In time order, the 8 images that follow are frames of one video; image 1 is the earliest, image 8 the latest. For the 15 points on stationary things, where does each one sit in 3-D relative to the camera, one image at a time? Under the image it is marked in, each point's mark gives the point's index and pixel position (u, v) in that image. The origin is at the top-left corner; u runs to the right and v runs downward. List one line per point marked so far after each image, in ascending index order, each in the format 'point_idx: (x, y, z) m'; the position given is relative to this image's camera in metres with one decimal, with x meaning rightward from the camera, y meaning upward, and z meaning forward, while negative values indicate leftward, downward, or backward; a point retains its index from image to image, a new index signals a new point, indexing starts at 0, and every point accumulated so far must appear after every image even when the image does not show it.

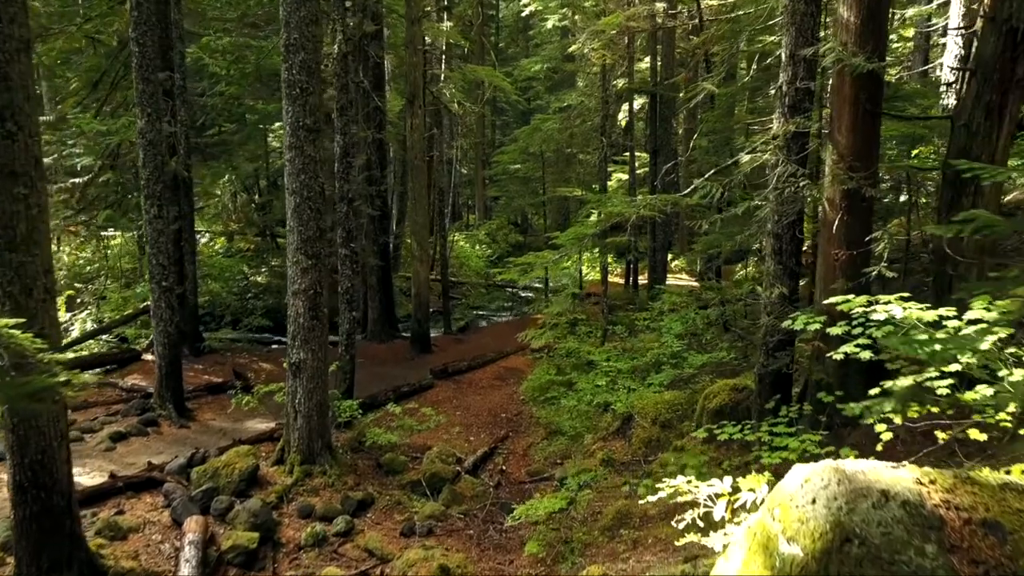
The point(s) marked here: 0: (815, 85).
0: (+3.4, +2.2, +6.9) m
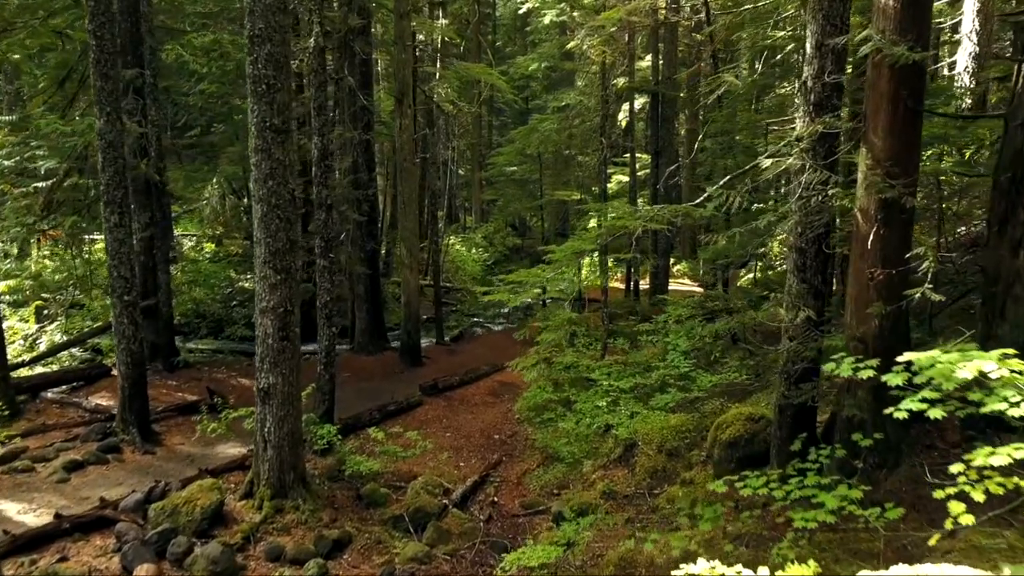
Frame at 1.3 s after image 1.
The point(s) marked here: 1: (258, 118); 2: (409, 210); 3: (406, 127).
0: (+3.2, +2.0, +6.1) m
1: (-3.0, +2.0, +7.5) m
2: (-2.5, +1.9, +14.9) m
3: (-2.5, +3.8, +14.8) m
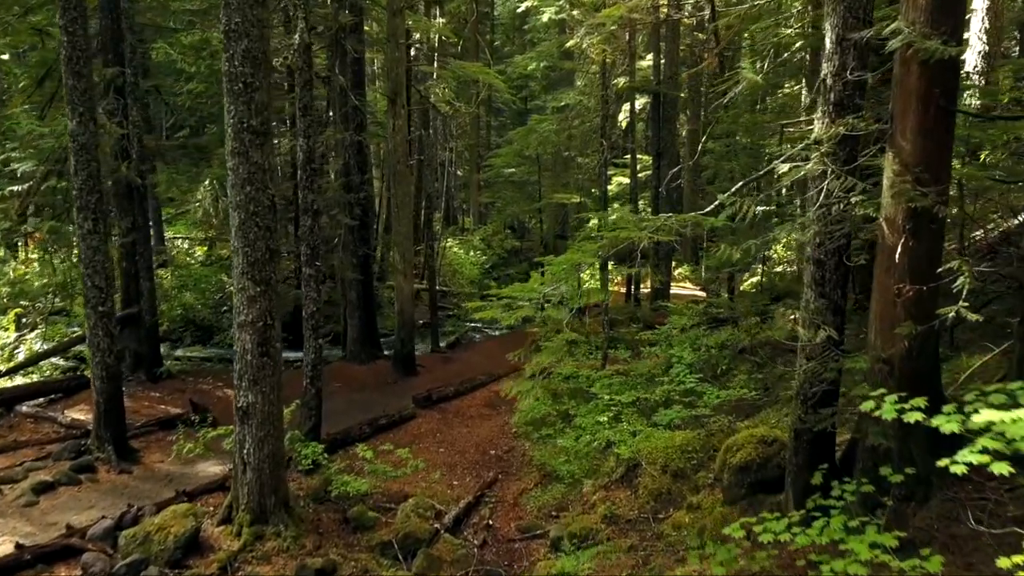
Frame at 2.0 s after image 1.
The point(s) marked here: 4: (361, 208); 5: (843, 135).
0: (+3.2, +1.9, +5.6) m
1: (-3.1, +1.9, +7.0) m
2: (-2.5, +1.7, +14.4) m
3: (-2.6, +3.7, +14.3) m
4: (-3.6, +1.9, +14.6) m
5: (+2.9, +1.3, +5.5) m
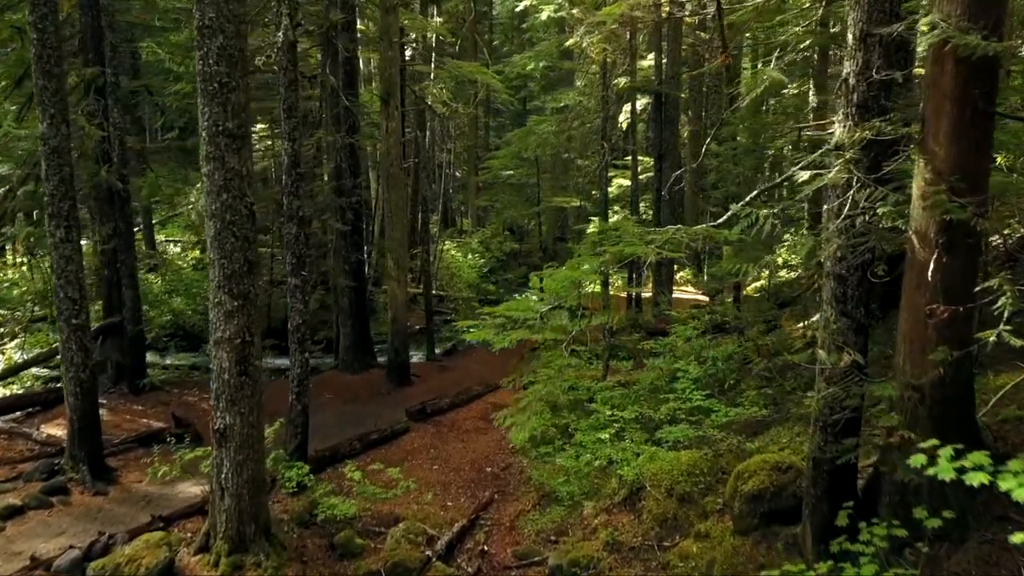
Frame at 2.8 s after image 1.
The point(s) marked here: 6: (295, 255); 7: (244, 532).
0: (+3.1, +1.7, +5.1) m
1: (-3.2, +1.7, +6.5) m
2: (-2.6, +1.5, +13.9) m
3: (-2.6, +3.5, +13.8) m
4: (-3.6, +1.7, +14.1) m
5: (+2.9, +1.2, +5.0) m
6: (-3.1, +0.5, +9.0) m
7: (-3.1, -2.8, +7.2) m
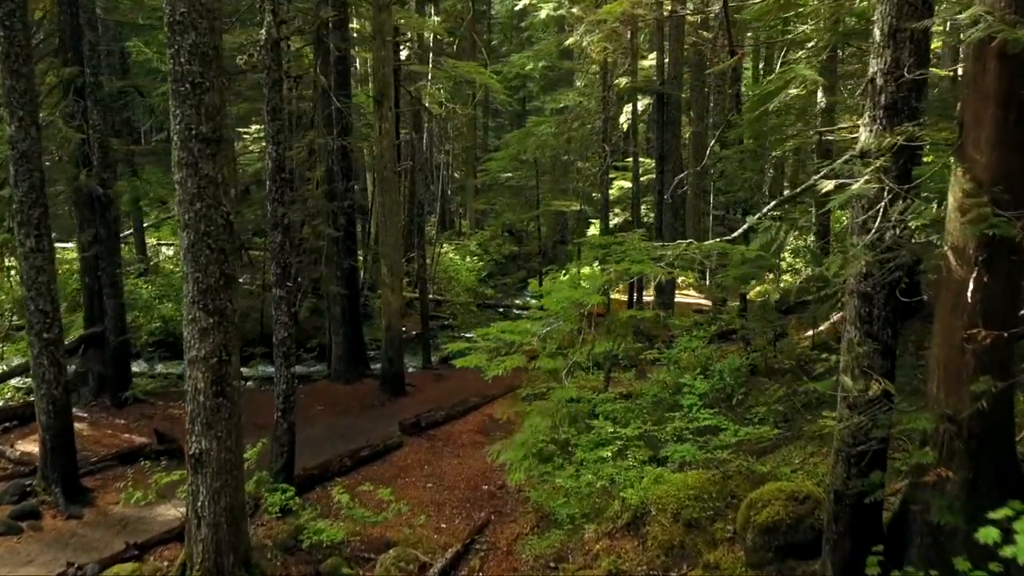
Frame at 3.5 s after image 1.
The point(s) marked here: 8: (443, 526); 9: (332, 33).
0: (+3.1, +1.6, +4.6) m
1: (-3.2, +1.6, +6.0) m
2: (-2.6, +1.4, +13.5) m
3: (-2.7, +3.4, +13.4) m
4: (-3.7, +1.5, +13.7) m
5: (+2.8, +1.0, +4.5) m
6: (-3.2, +0.3, +8.6) m
7: (-3.1, -3.0, +6.7) m
8: (-1.0, -3.3, +8.7) m
9: (-3.6, +5.2, +12.7) m
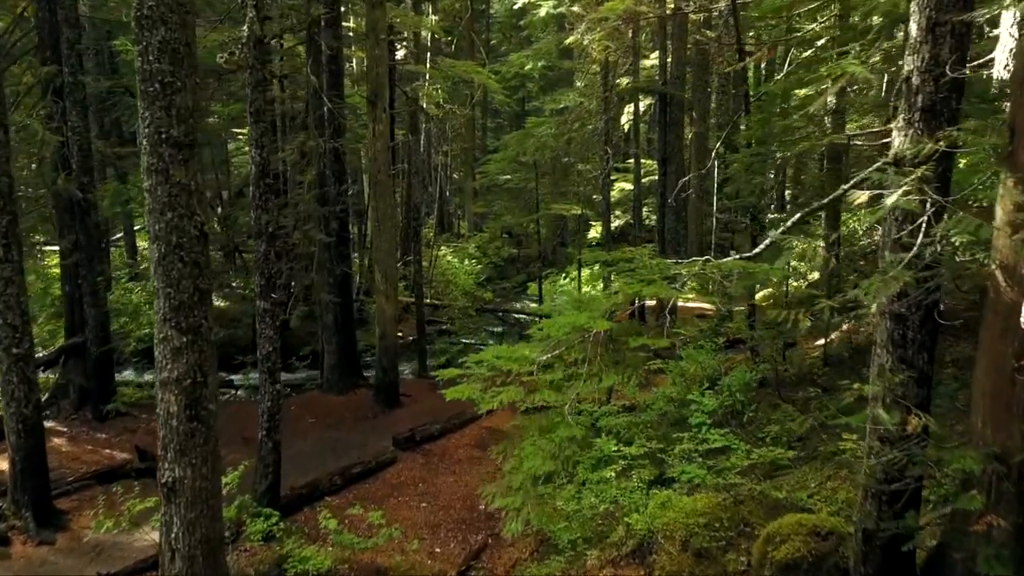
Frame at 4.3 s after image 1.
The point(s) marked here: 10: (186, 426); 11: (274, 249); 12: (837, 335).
0: (+3.1, +1.4, +4.2) m
1: (-3.2, +1.4, +5.6) m
2: (-2.7, +1.2, +13.0) m
3: (-2.7, +3.2, +12.9) m
4: (-3.7, +1.4, +13.2) m
5: (+2.8, +0.9, +4.1) m
6: (-3.2, +0.2, +8.1) m
7: (-3.1, -3.1, +6.2) m
8: (-1.0, -3.5, +8.3) m
9: (-3.7, +5.0, +12.2) m
10: (-3.1, -1.3, +5.9) m
11: (-3.1, +0.5, +8.2) m
12: (+5.8, -0.8, +11.2) m
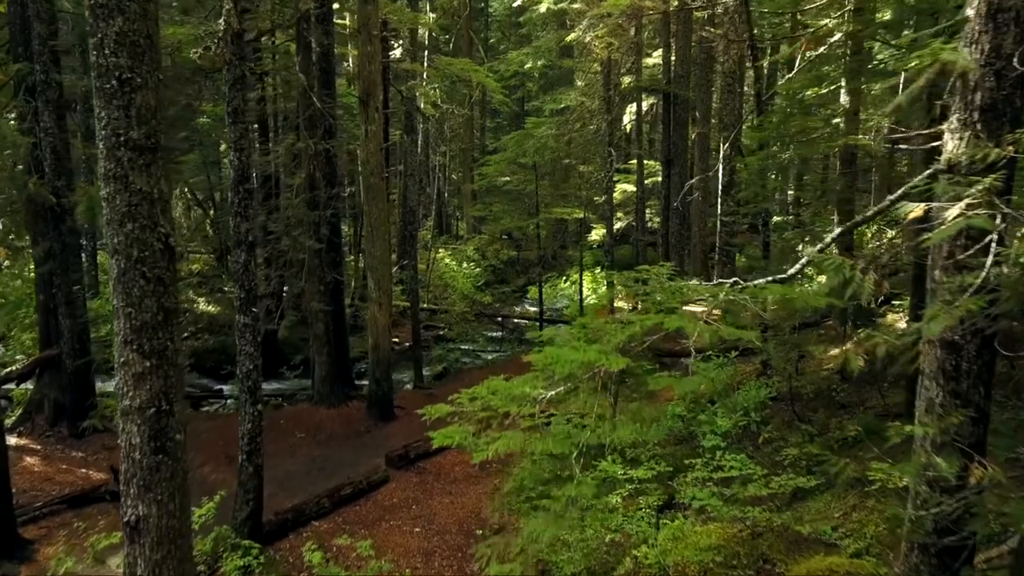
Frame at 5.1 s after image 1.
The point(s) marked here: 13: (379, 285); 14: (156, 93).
0: (+3.1, +1.3, +3.6) m
1: (-3.2, +1.3, +5.0) m
2: (-2.7, +1.1, +12.4) m
3: (-2.7, +3.0, +12.4) m
4: (-3.7, +1.2, +12.6) m
5: (+2.8, +0.7, +3.5) m
6: (-3.2, 0.0, +7.5) m
7: (-3.2, -3.3, +5.7) m
8: (-1.0, -3.6, +7.7) m
9: (-3.7, +4.9, +11.6) m
10: (-3.1, -1.5, +5.4) m
11: (-3.1, +0.4, +7.6) m
12: (+5.8, -1.0, +10.6) m
13: (-2.7, 0.0, +12.5) m
14: (-3.0, +1.6, +5.2) m
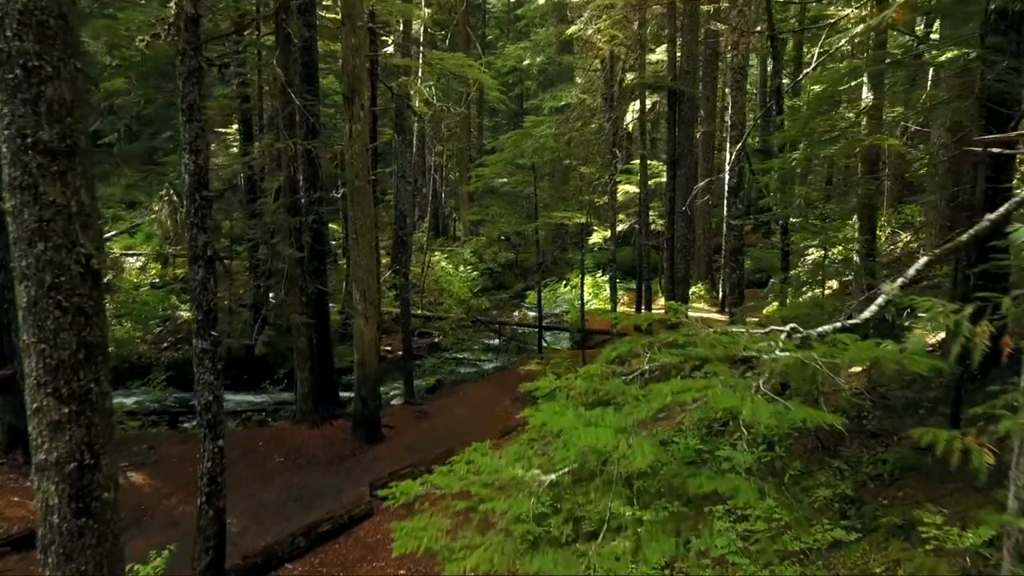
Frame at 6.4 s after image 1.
0: (+3.0, +1.0, +2.7) m
1: (-3.3, +1.1, +4.1) m
2: (-2.7, +0.9, +11.5) m
3: (-2.8, +2.8, +11.5) m
4: (-3.8, +1.0, +11.8) m
5: (+2.7, +0.5, +2.6) m
6: (-3.3, -0.2, +6.7) m
7: (-3.2, -3.5, +4.8) m
8: (-1.1, -3.8, +6.8) m
9: (-3.8, +4.7, +10.7) m
10: (-3.2, -1.7, +4.5) m
11: (-3.2, +0.1, +6.7) m
12: (+5.7, -1.2, +9.7) m
13: (-2.7, -0.2, +11.6) m
14: (-3.0, +1.4, +4.3) m
